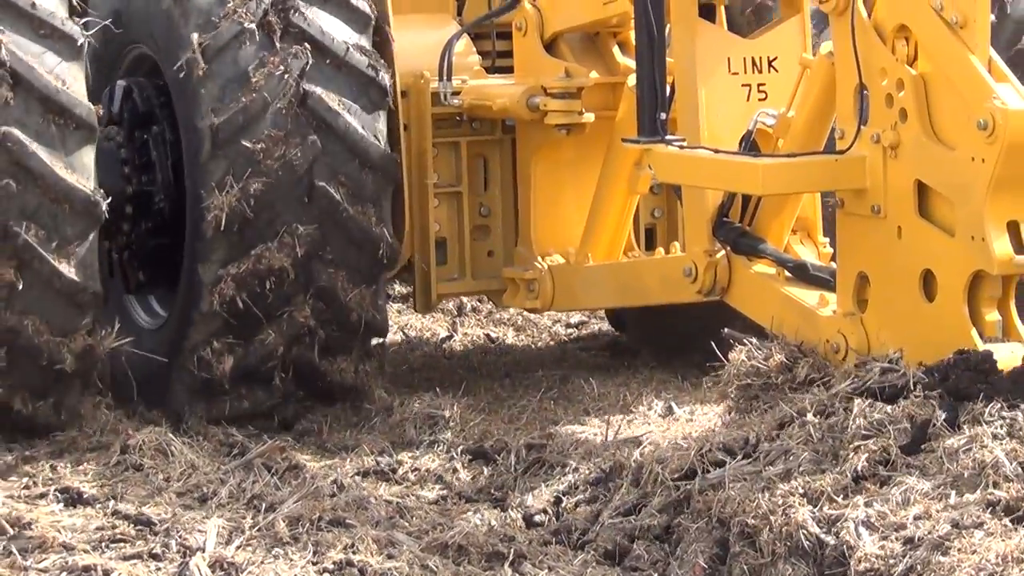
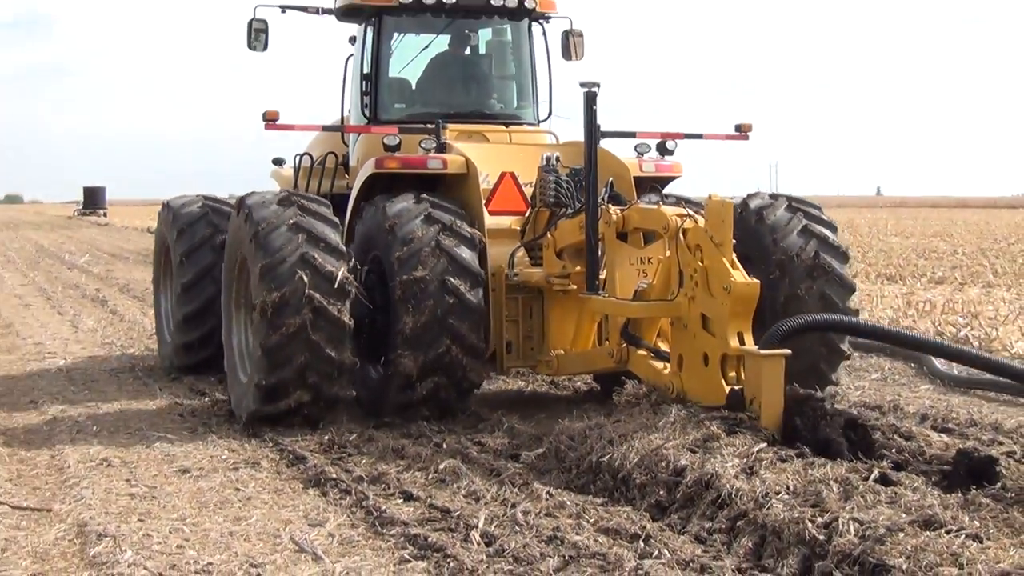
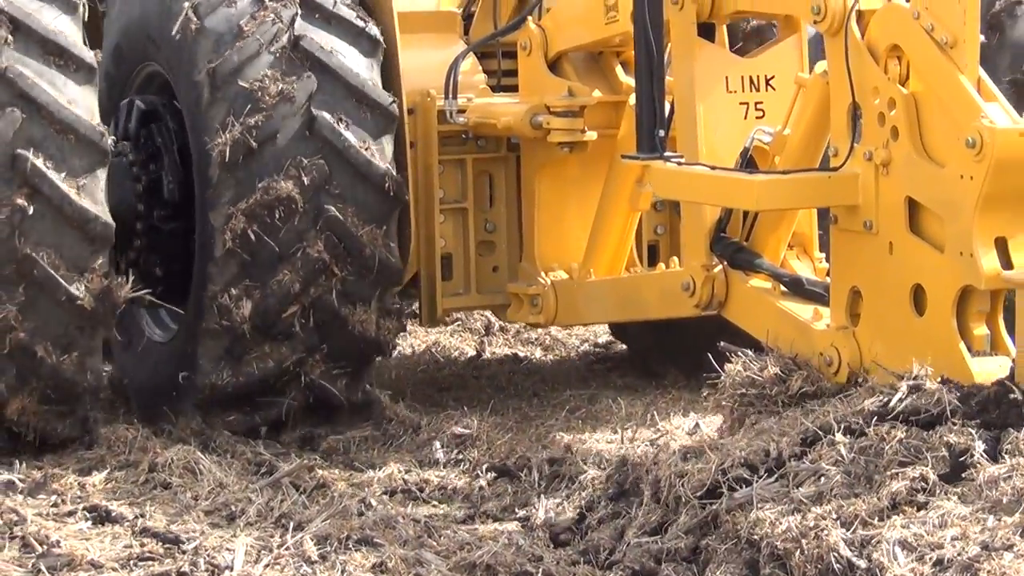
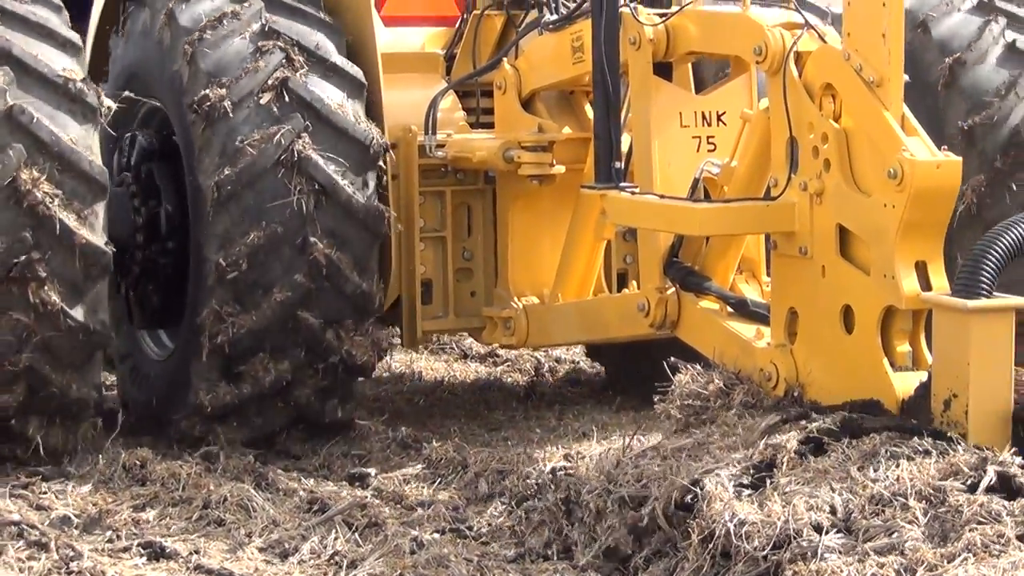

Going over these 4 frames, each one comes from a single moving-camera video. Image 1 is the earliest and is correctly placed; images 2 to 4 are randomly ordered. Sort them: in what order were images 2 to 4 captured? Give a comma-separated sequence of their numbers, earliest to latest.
3, 4, 2
